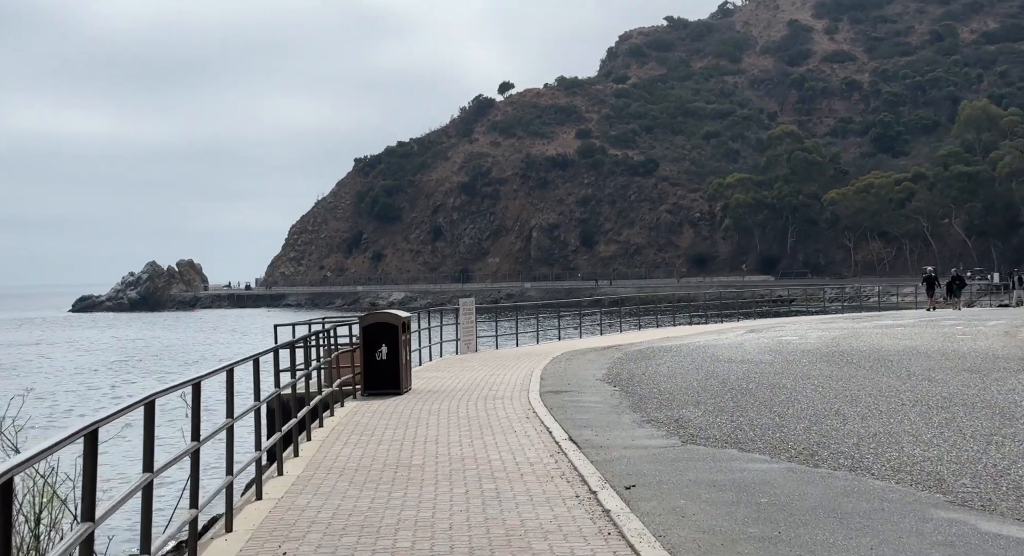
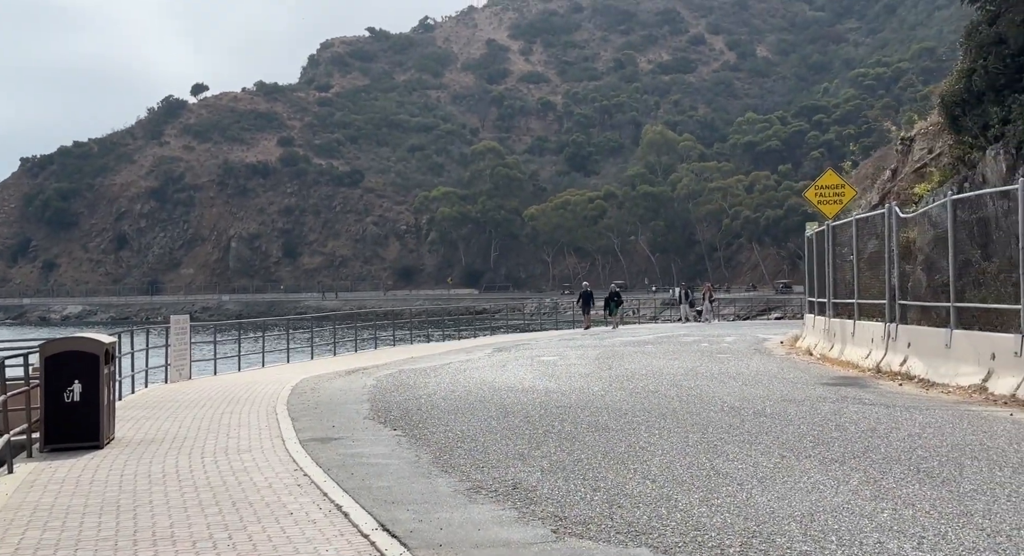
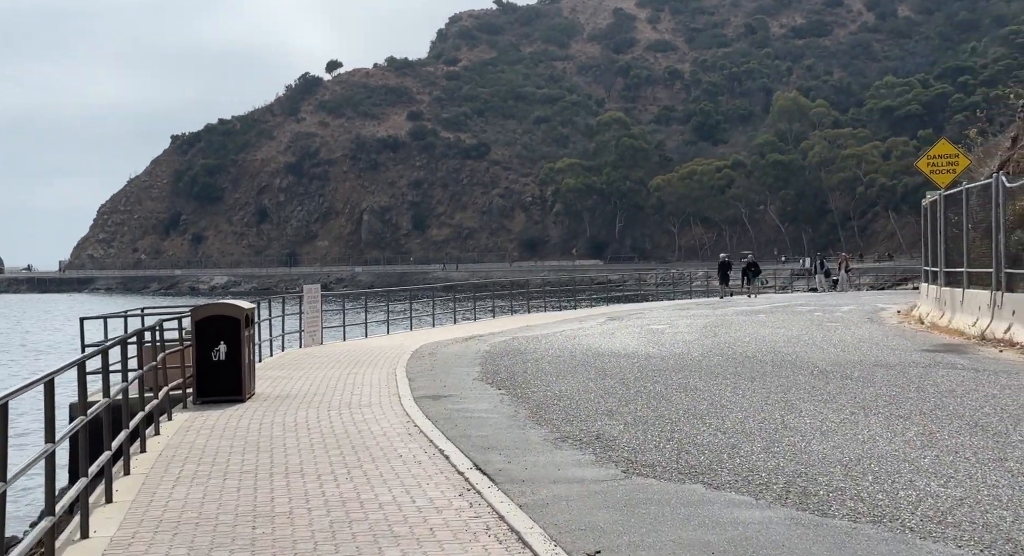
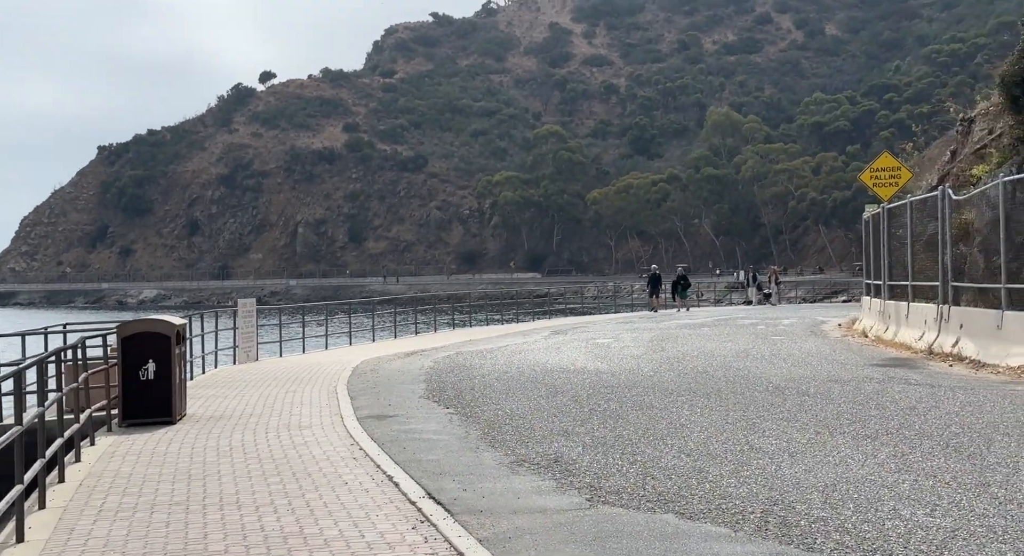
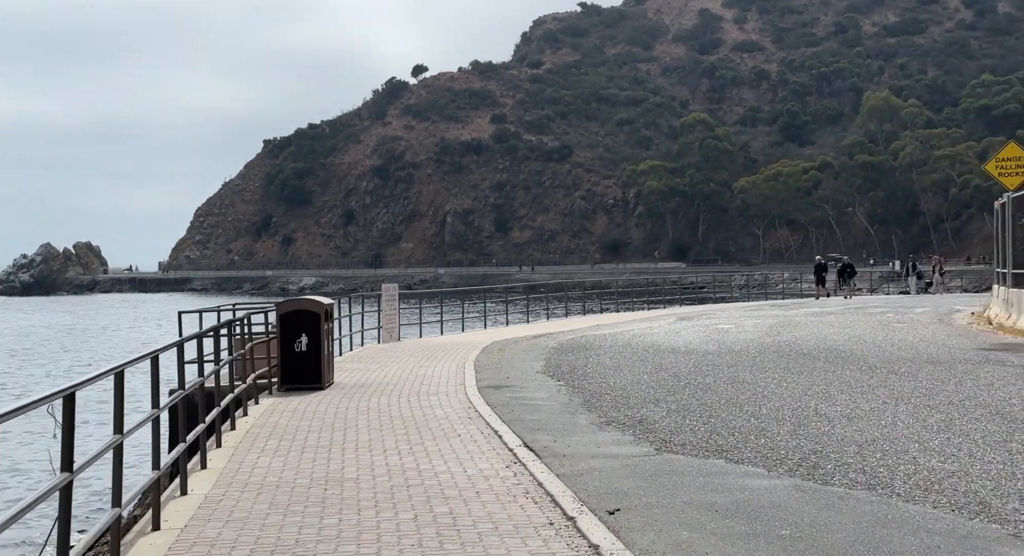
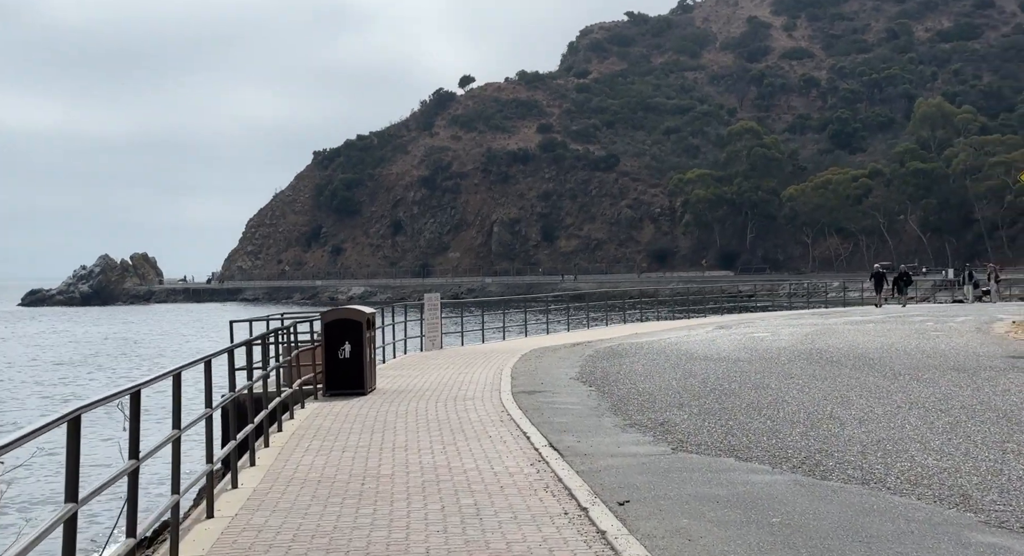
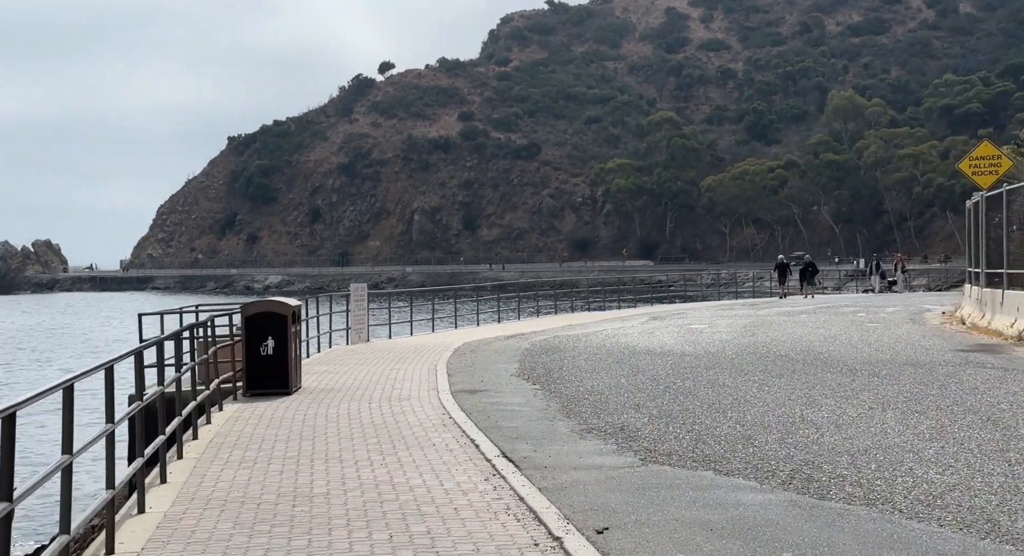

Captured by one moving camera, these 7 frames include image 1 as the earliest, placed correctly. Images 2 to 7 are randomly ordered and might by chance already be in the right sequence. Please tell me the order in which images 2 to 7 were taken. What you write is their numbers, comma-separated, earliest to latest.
6, 5, 7, 3, 4, 2
